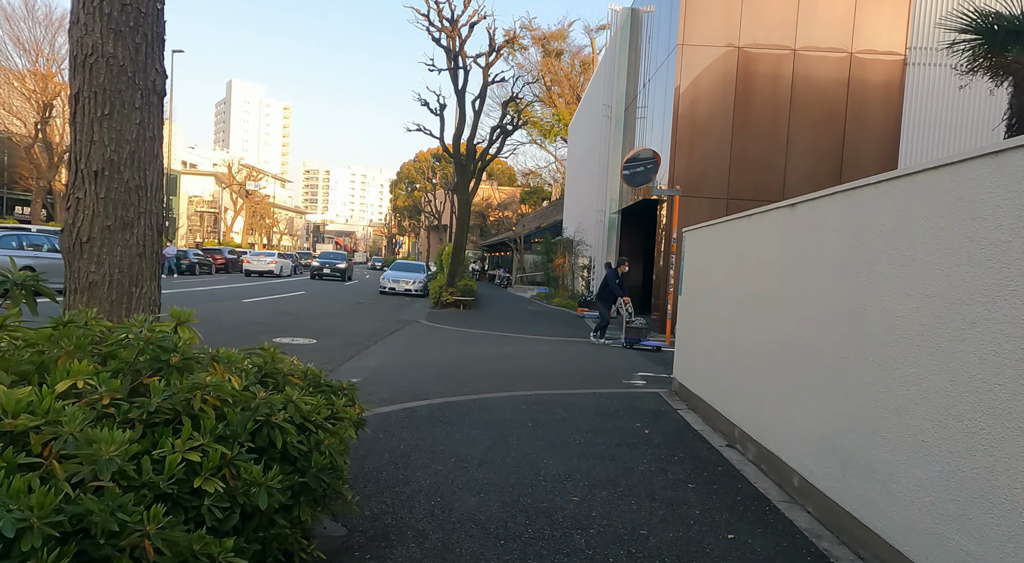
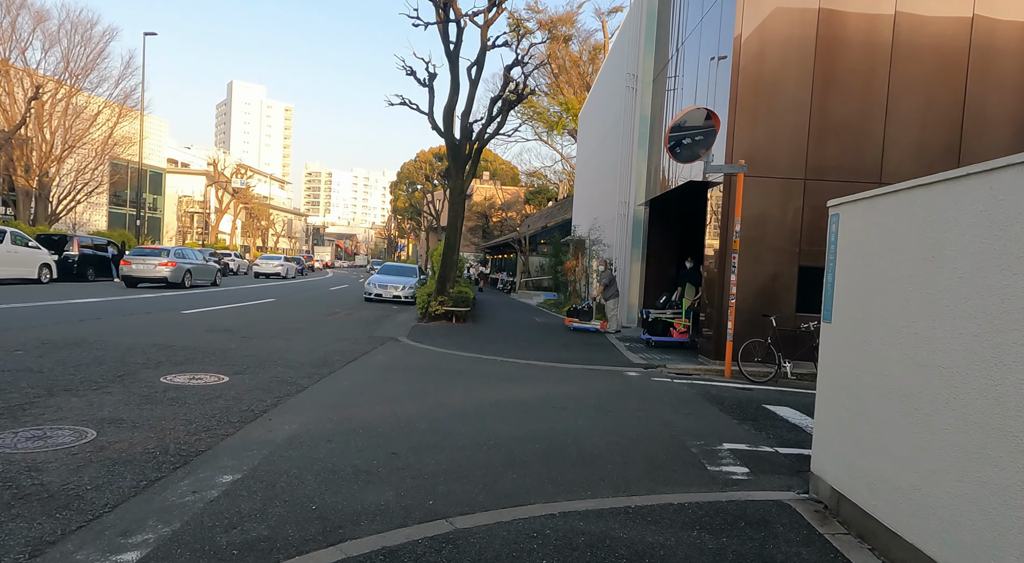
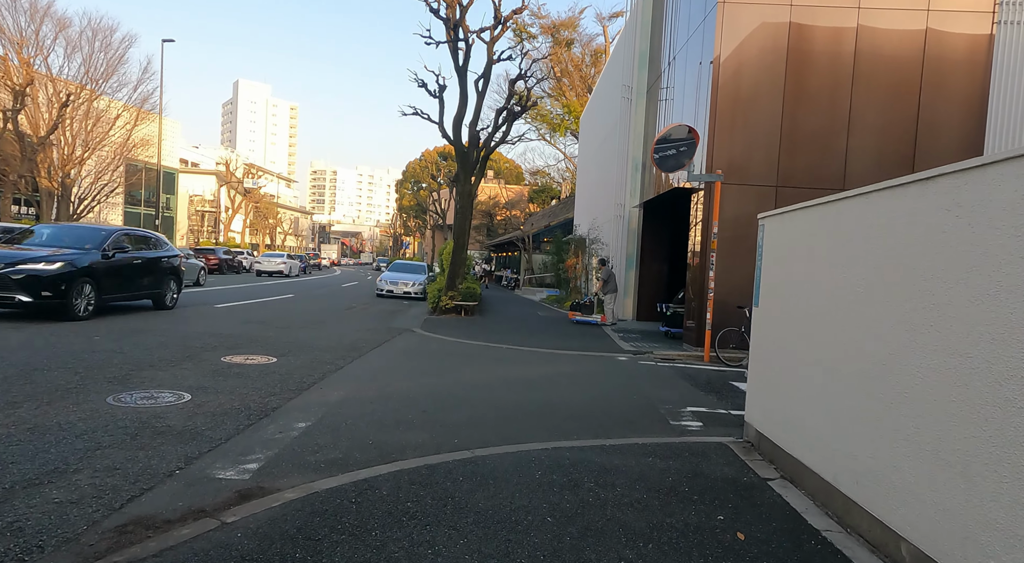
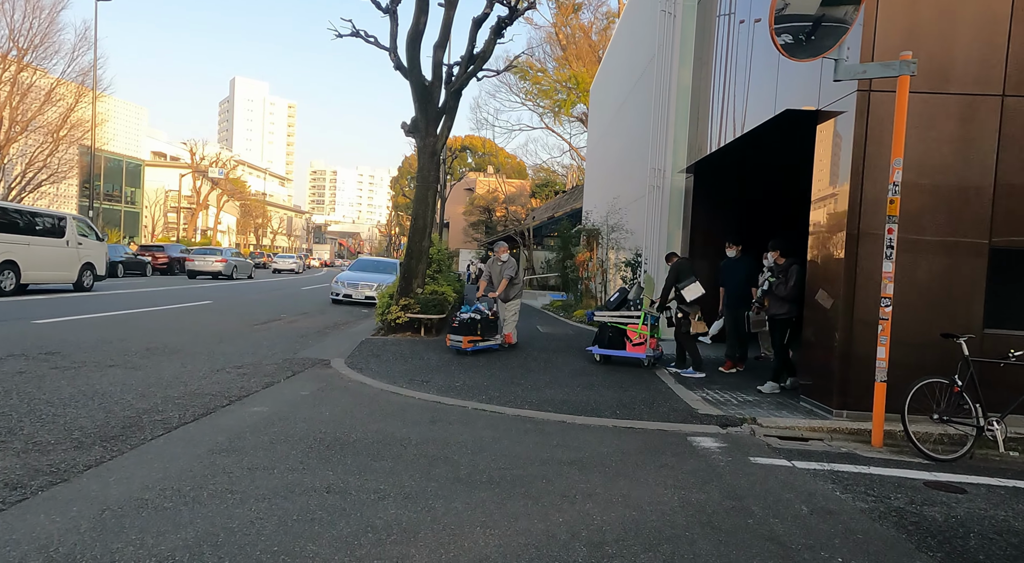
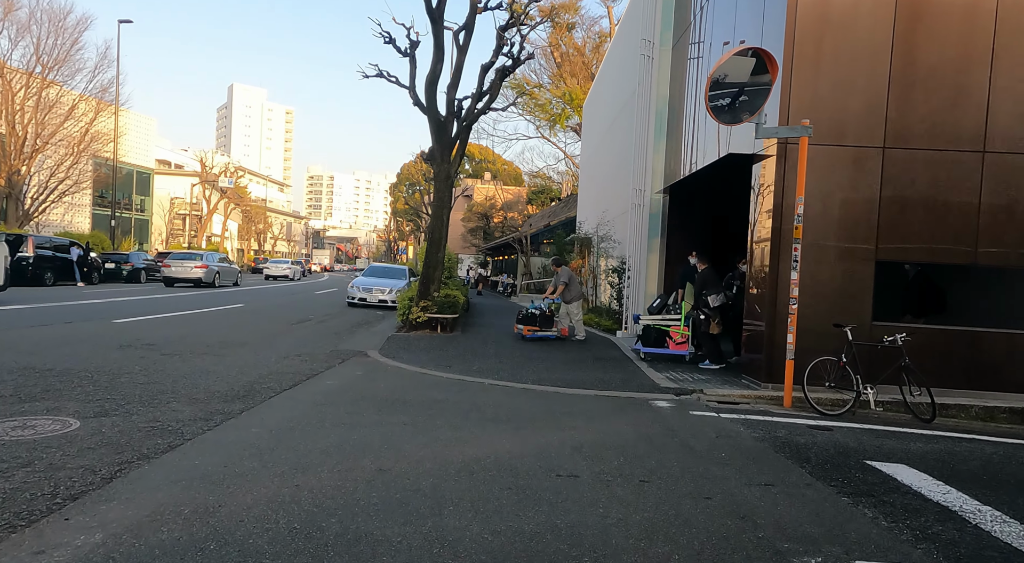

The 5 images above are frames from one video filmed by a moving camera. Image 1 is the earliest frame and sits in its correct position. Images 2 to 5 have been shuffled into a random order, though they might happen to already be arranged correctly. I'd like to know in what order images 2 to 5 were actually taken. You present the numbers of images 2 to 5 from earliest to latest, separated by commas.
3, 2, 5, 4
